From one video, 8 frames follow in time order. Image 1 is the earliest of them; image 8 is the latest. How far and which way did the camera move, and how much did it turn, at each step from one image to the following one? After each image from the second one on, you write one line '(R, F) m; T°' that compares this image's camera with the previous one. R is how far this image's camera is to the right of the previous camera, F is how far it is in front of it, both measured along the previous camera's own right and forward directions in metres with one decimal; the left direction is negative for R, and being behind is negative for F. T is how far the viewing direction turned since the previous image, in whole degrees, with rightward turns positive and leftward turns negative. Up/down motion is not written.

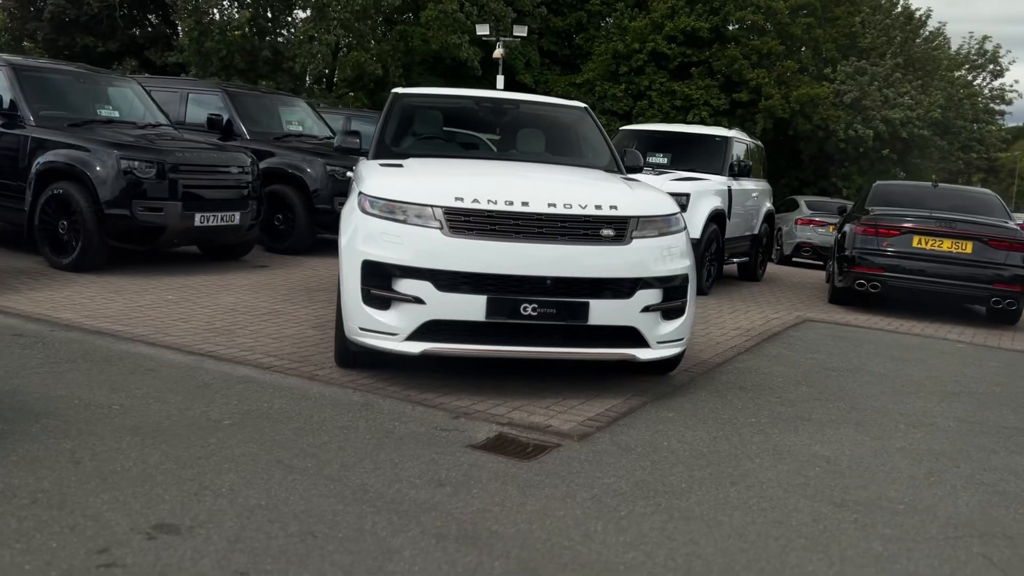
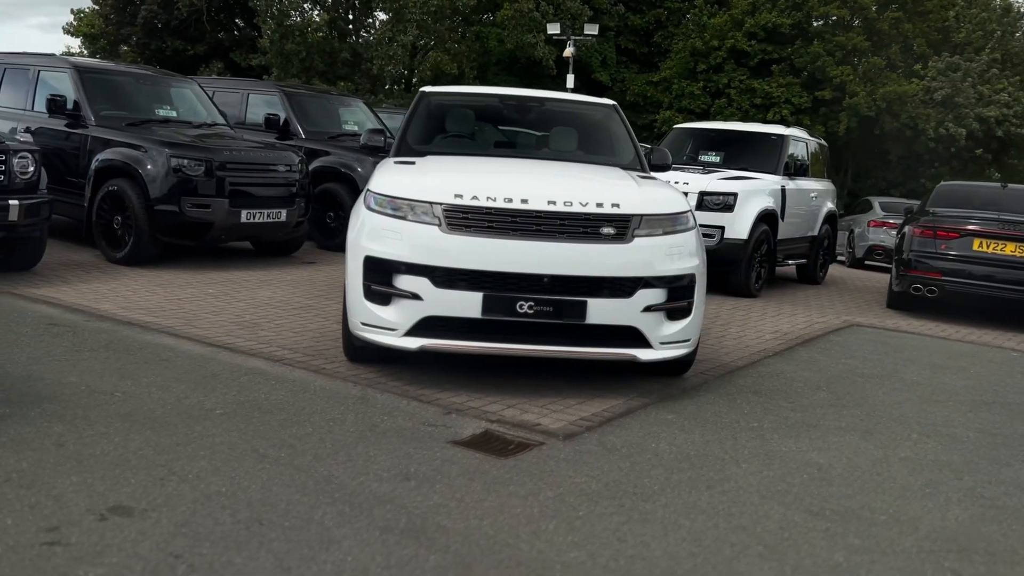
(+0.5, 0.0) m; -5°
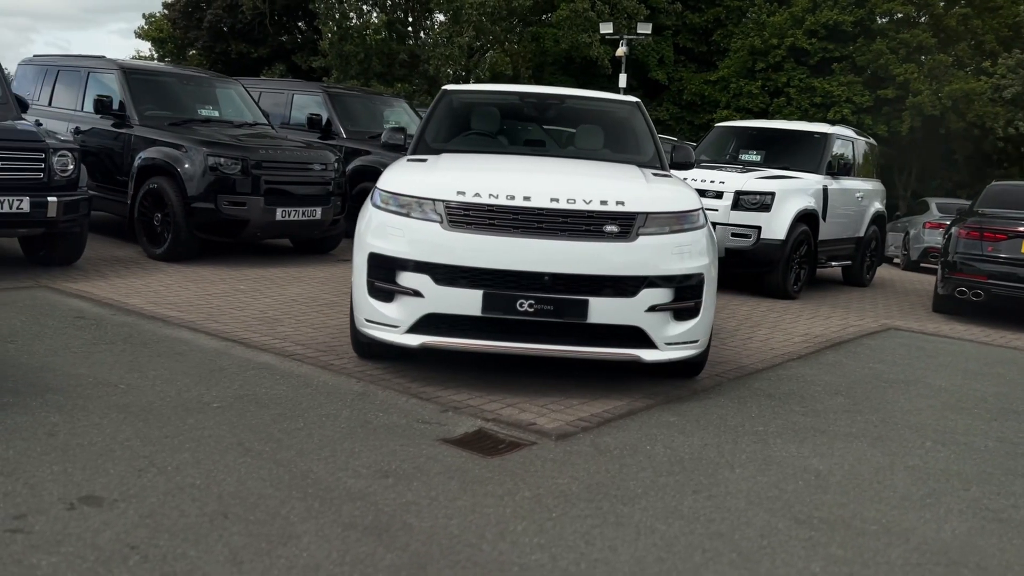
(+0.4, +0.1) m; -4°
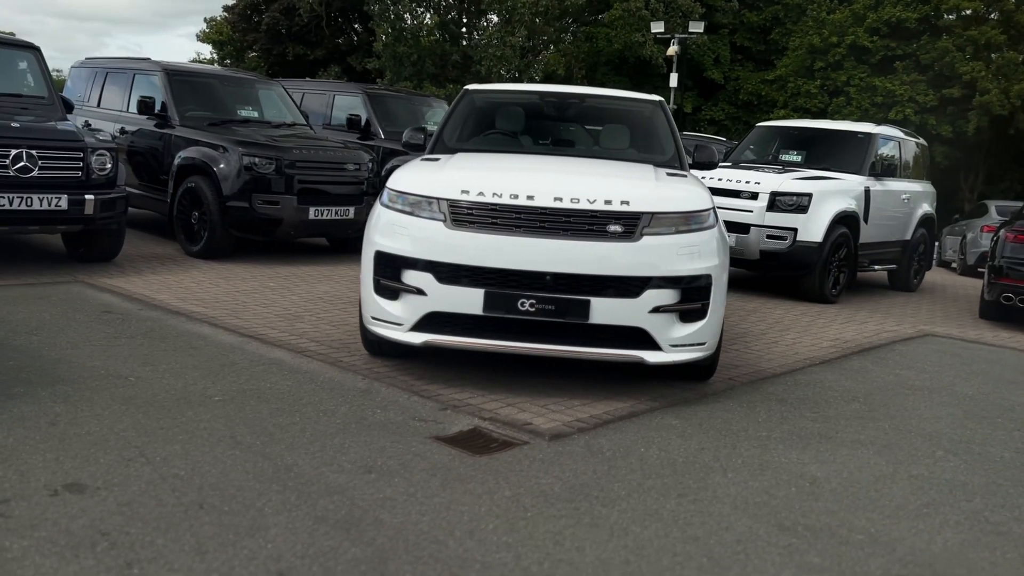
(+0.3, 0.0) m; -4°
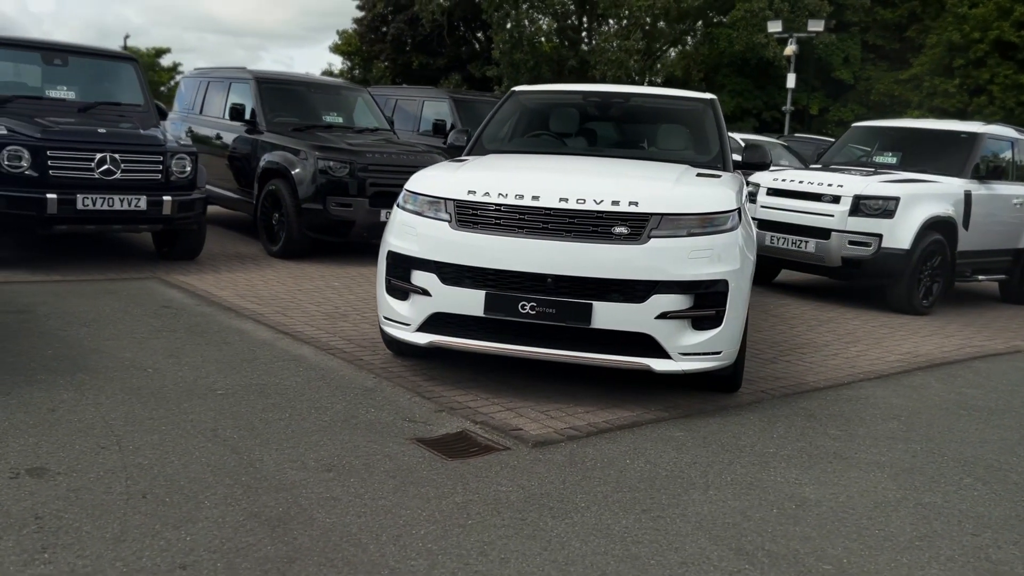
(+0.7, +0.2) m; -8°
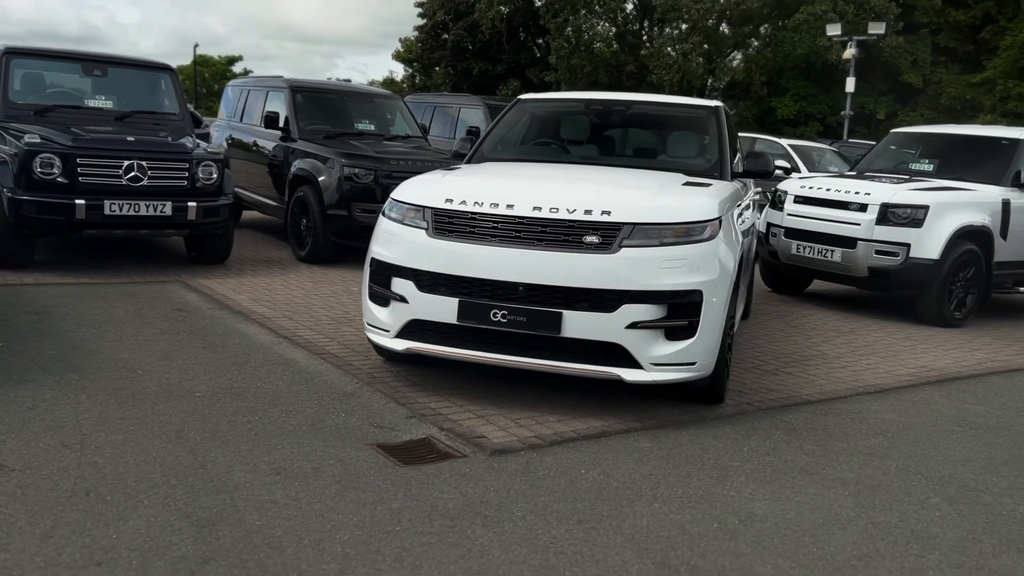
(+0.5, 0.0) m; -4°
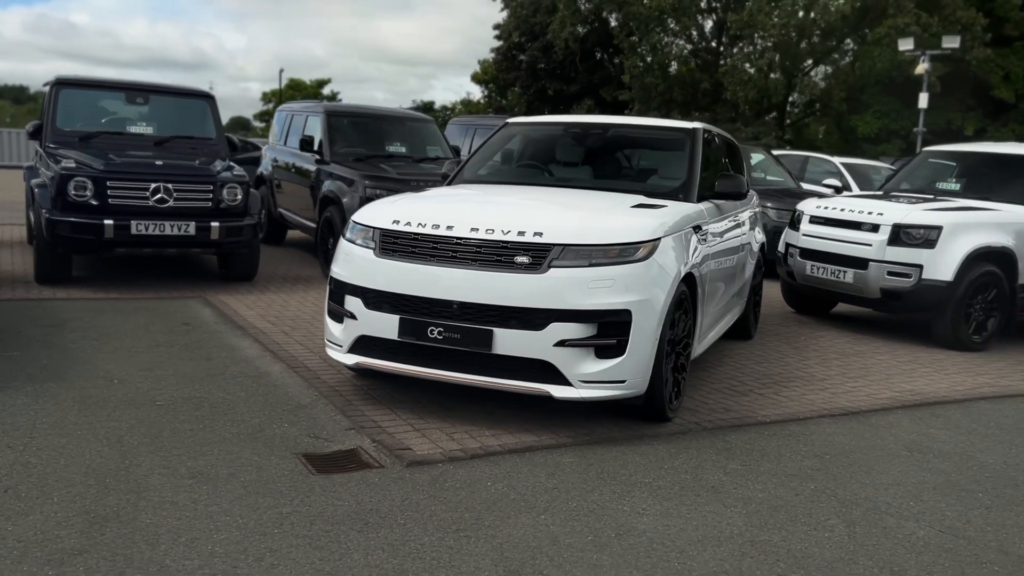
(+0.9, -0.2) m; -6°
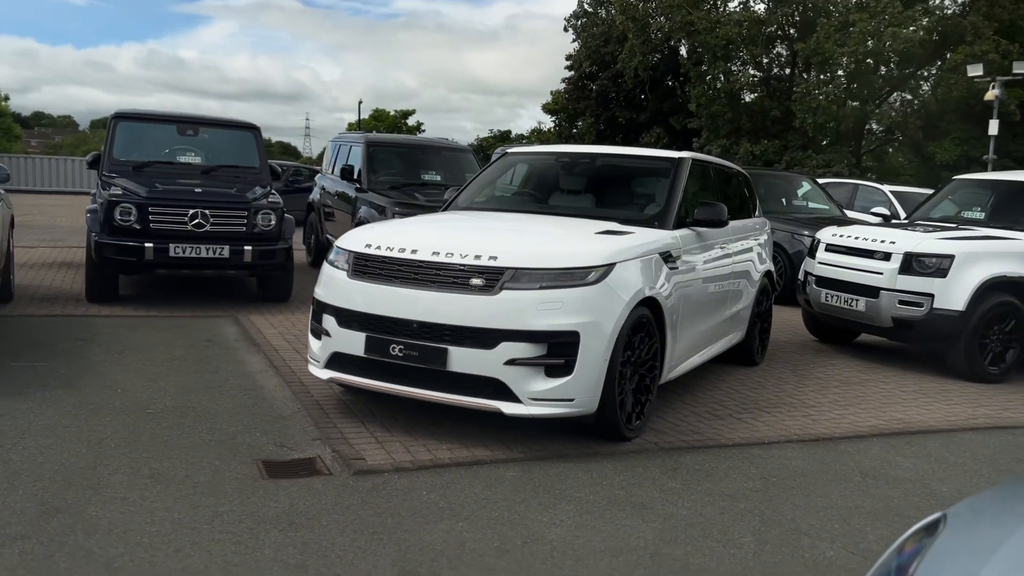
(+0.8, -0.3) m; -5°
